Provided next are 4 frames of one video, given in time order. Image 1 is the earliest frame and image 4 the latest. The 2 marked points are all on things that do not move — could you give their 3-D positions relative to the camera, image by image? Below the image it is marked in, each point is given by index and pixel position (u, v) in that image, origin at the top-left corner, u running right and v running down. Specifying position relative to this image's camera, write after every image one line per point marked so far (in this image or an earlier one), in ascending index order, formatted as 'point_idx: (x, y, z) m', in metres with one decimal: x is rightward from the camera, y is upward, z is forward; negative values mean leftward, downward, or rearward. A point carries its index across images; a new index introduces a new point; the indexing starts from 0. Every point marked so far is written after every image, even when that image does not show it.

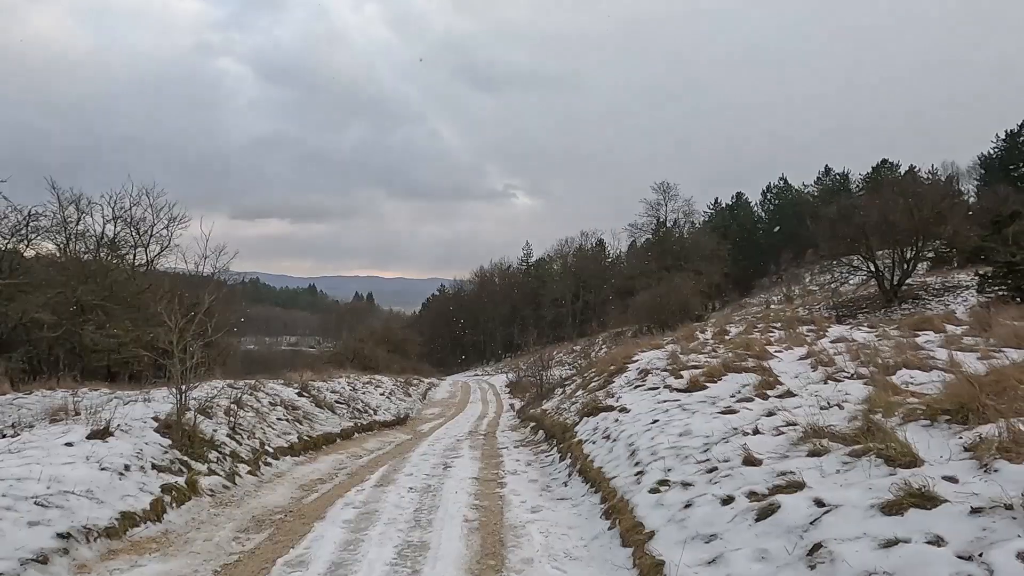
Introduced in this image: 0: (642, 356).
0: (+3.4, -1.8, +15.0) m
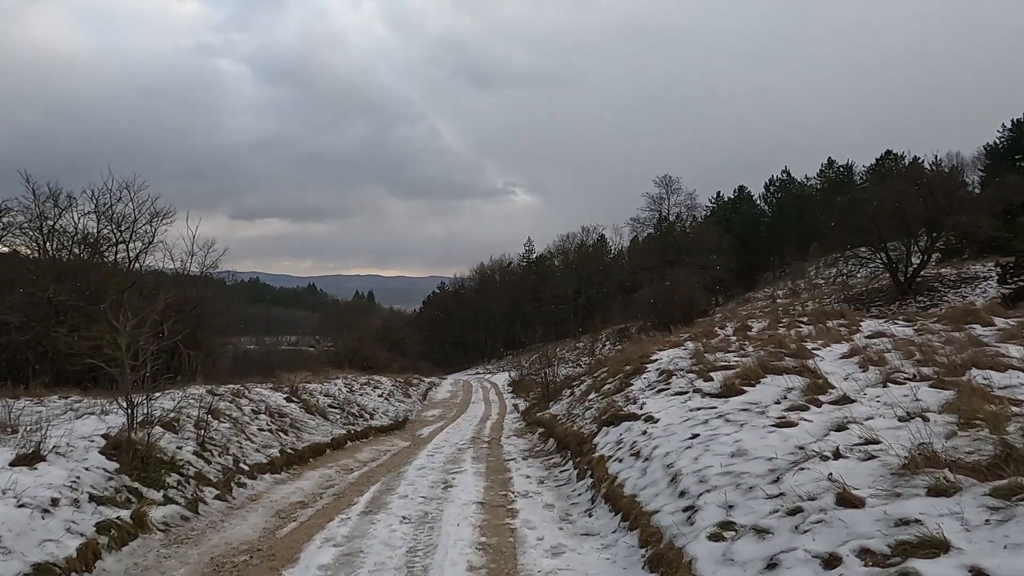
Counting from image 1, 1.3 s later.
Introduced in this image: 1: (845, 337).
0: (+3.5, -1.6, +13.7) m
1: (+7.6, -1.1, +13.0) m
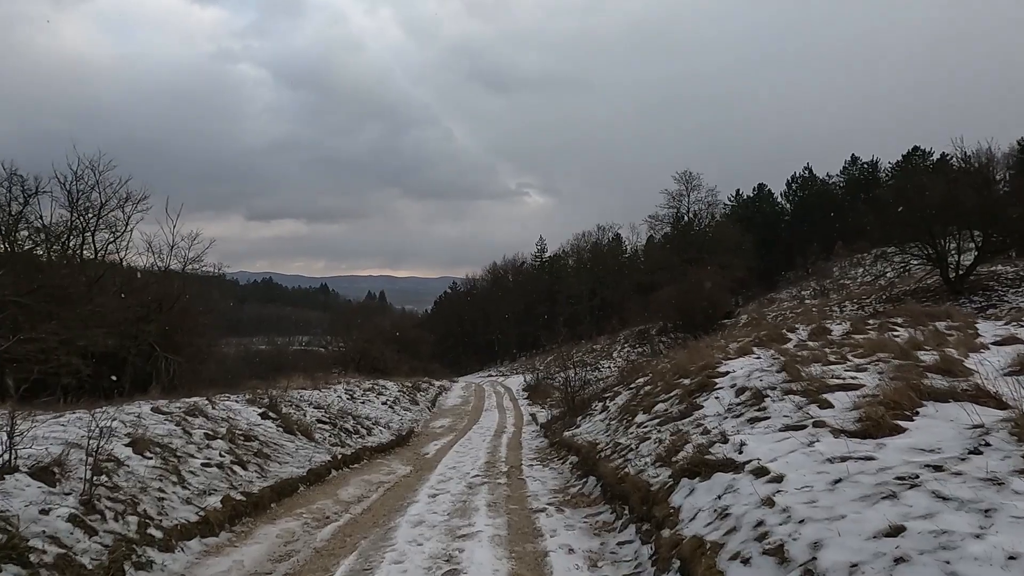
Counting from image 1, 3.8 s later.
0: (+4.0, -1.4, +10.7) m
1: (+8.0, -1.0, +9.9) m
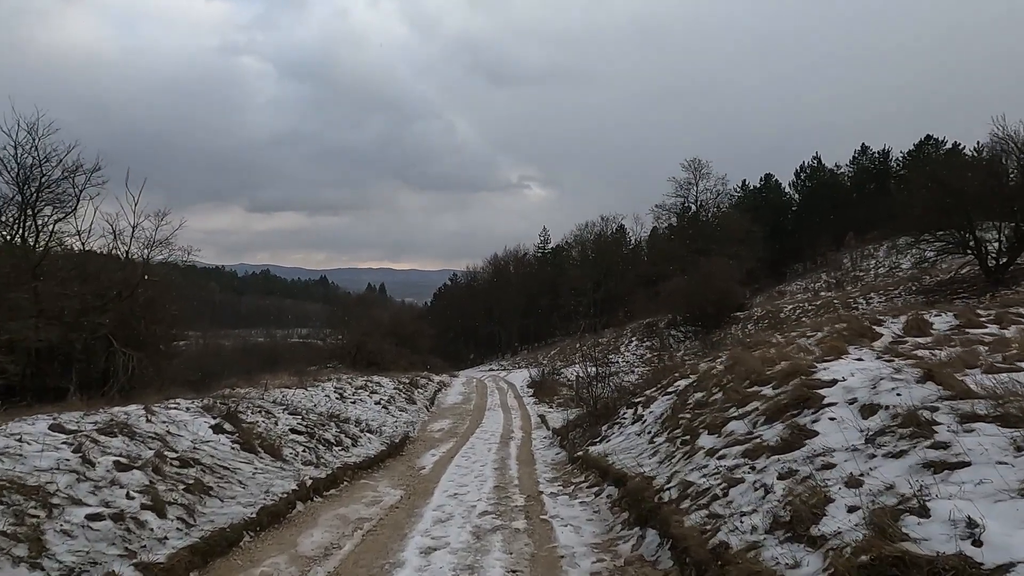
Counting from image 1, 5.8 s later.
0: (+4.3, -1.1, +7.9) m
1: (+8.3, -0.7, +7.1) m
